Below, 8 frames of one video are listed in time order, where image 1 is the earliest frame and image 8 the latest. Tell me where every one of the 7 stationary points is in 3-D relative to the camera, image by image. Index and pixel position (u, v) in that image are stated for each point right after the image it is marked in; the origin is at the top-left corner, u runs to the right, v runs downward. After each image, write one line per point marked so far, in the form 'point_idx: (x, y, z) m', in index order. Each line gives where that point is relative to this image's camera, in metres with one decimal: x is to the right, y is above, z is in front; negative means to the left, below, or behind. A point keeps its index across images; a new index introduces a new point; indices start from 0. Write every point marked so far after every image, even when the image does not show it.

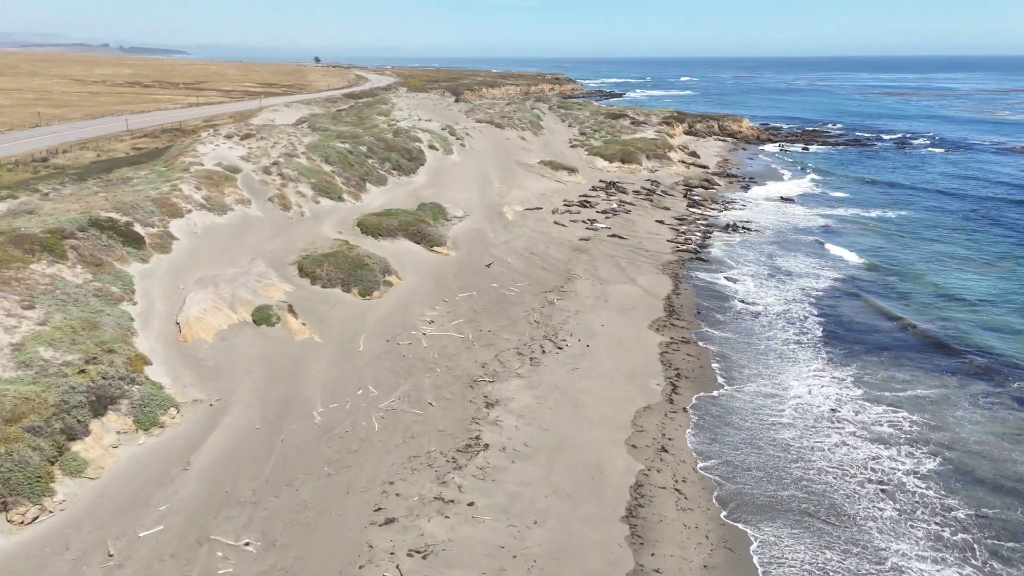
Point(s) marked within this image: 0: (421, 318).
0: (-2.5, -0.9, +19.2) m
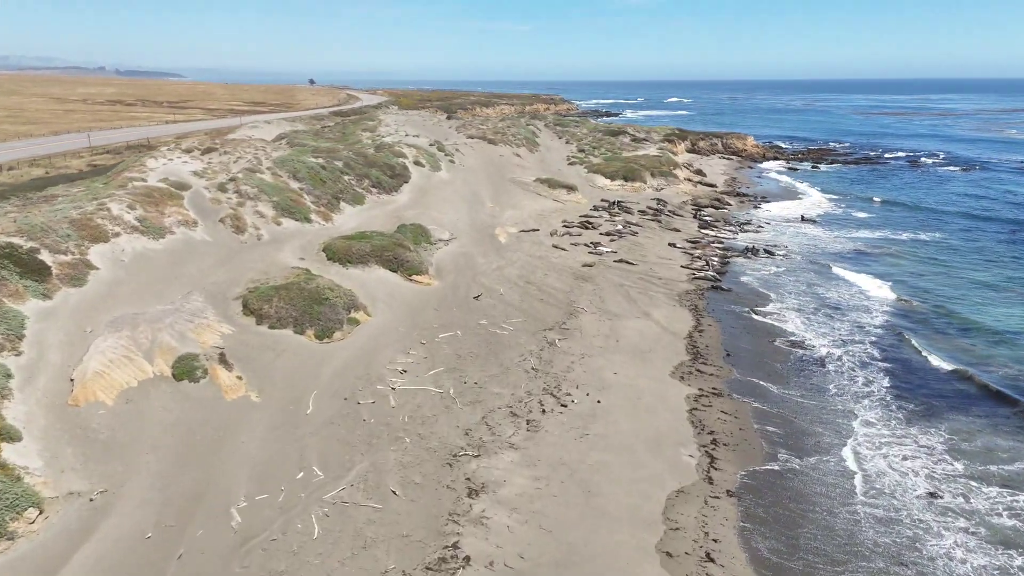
0: (-2.7, -1.8, +15.4) m
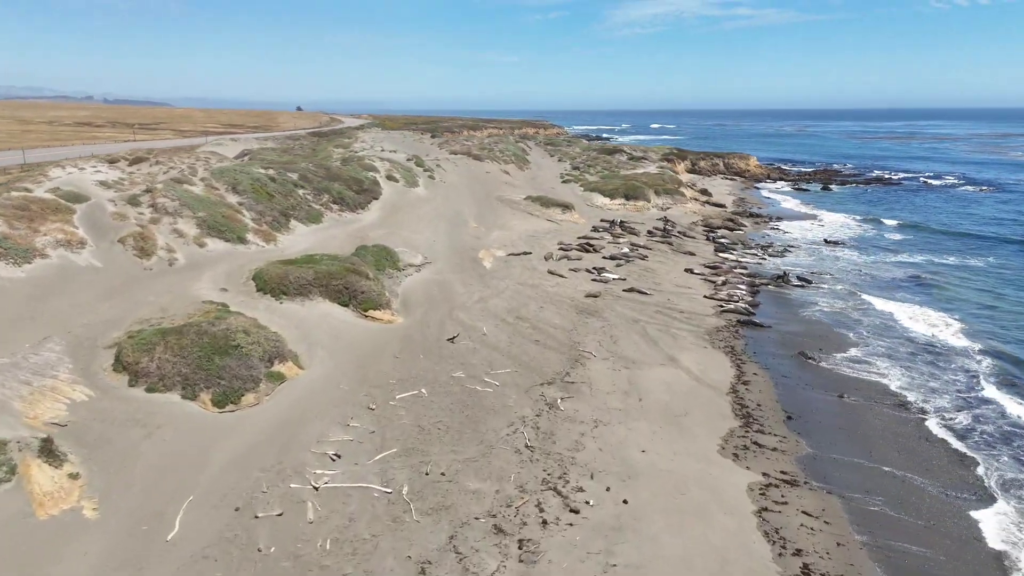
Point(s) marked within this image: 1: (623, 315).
0: (-3.0, -2.5, +10.5) m
1: (+3.0, -0.7, +18.9) m
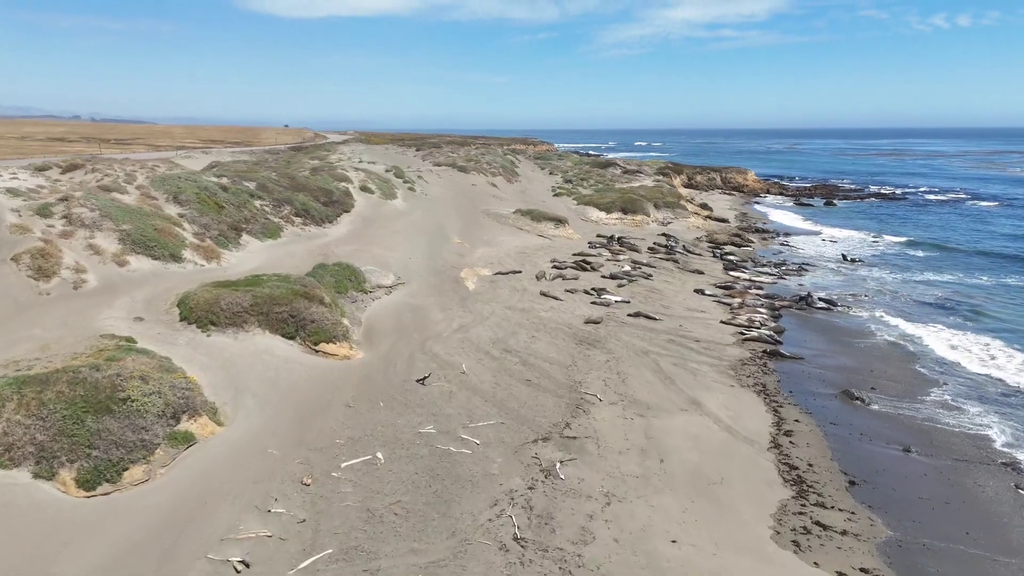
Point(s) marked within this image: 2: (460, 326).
0: (-3.1, -2.8, +7.4) m
1: (+2.7, -1.3, +15.9) m
2: (-1.2, -0.9, +16.0) m
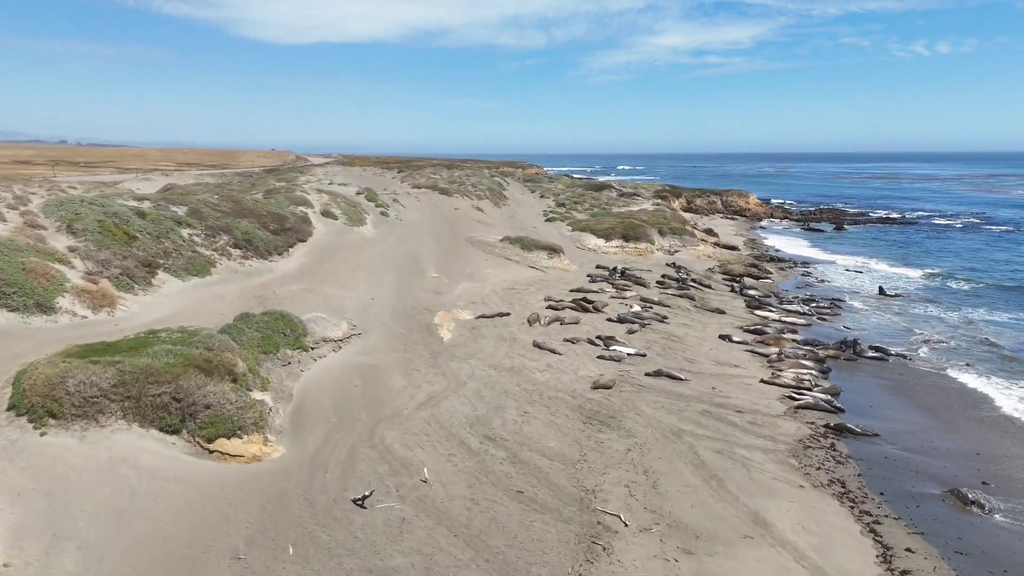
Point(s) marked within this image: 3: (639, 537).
0: (-3.3, -3.6, +3.2) m
1: (+2.4, -2.3, +11.9) m
2: (-1.5, -1.9, +12.0) m
3: (+1.5, -3.0, +8.3) m
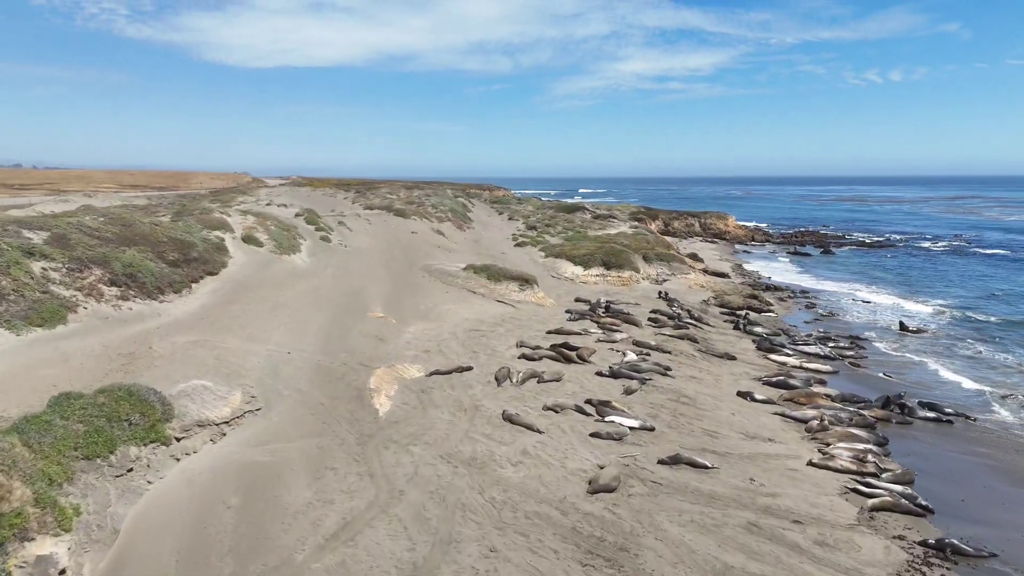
0: (-3.3, -4.1, -1.0) m
1: (+2.0, -3.0, +7.9) m
2: (-1.9, -2.6, +7.8) m
3: (+1.2, -3.6, +4.2) m
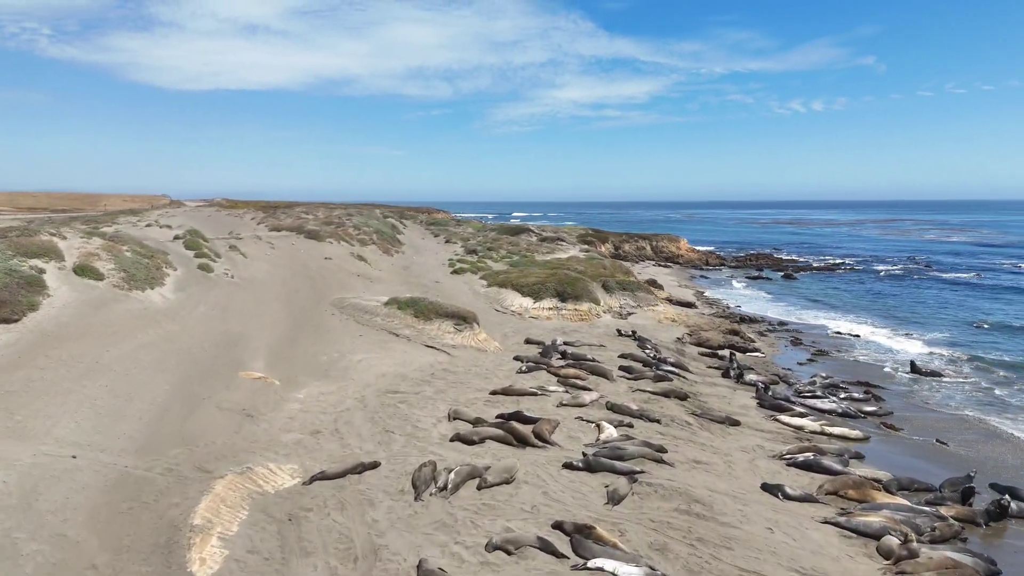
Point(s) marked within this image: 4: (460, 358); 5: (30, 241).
0: (-3.0, -4.3, -6.0) m
1: (+1.5, -3.5, +3.4) m
2: (-2.4, -3.2, +3.0) m
3: (+1.1, -4.0, -0.4) m
4: (-1.2, -1.6, +15.9) m
5: (-10.4, +1.0, +15.1) m
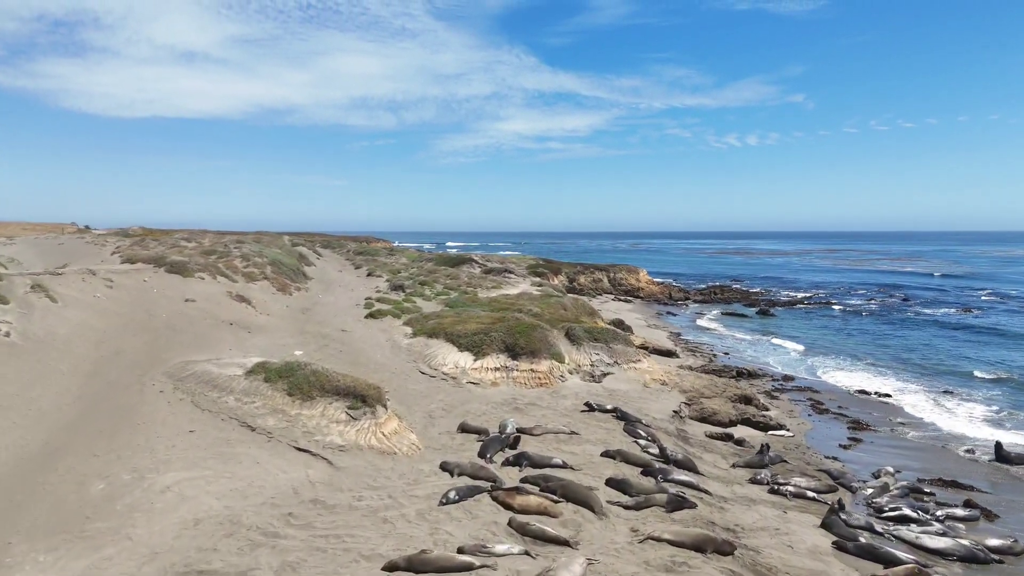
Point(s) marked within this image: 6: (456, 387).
0: (-2.3, -4.3, -12.3) m
1: (+1.4, -3.9, -2.6) m
2: (-2.4, -3.6, -3.3) m
3: (+1.3, -4.2, -6.4) m
4: (-2.3, -2.6, +9.8) m
5: (-11.5, 0.0, +8.4) m
6: (-1.2, -2.1, +14.6) m
